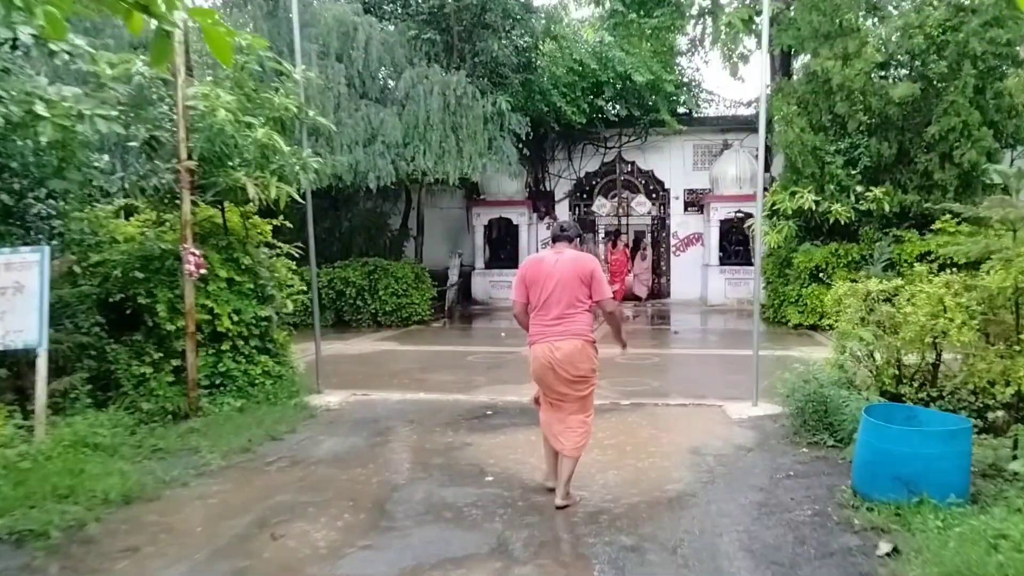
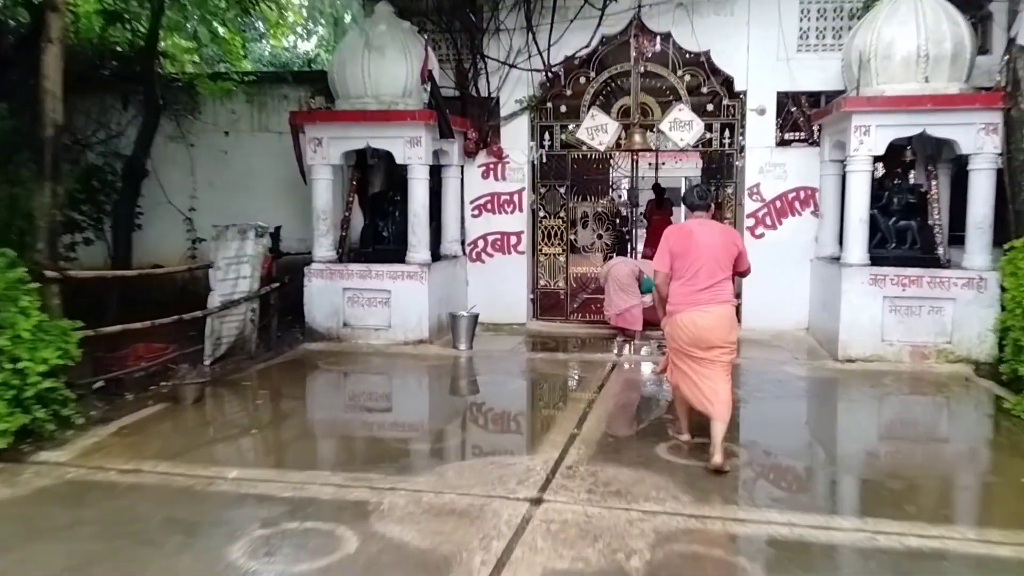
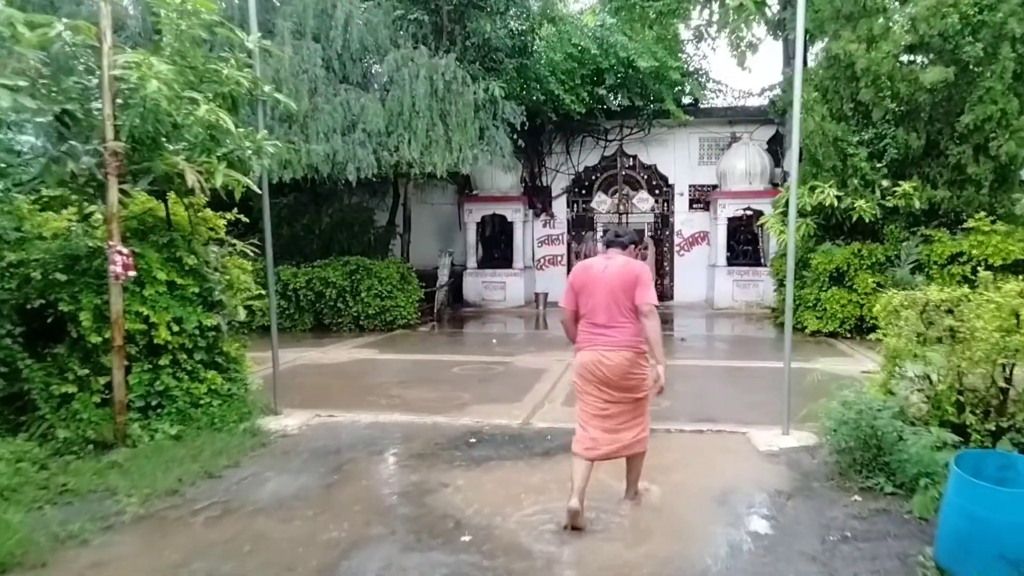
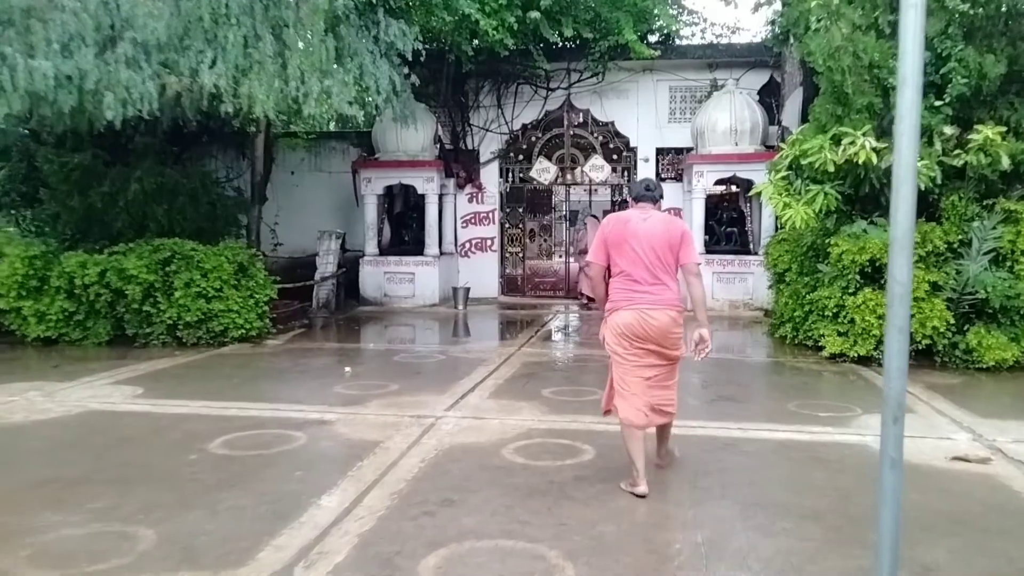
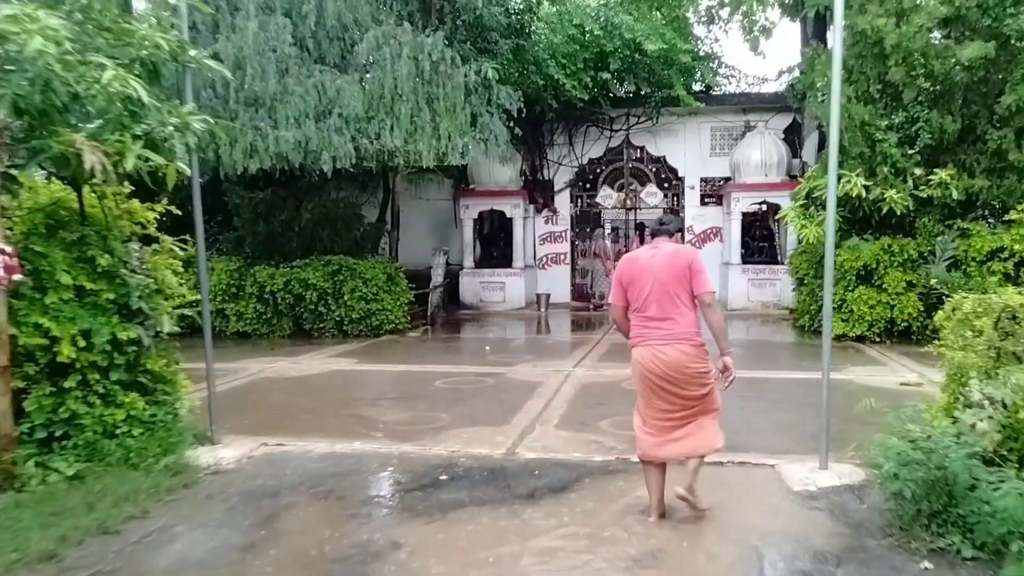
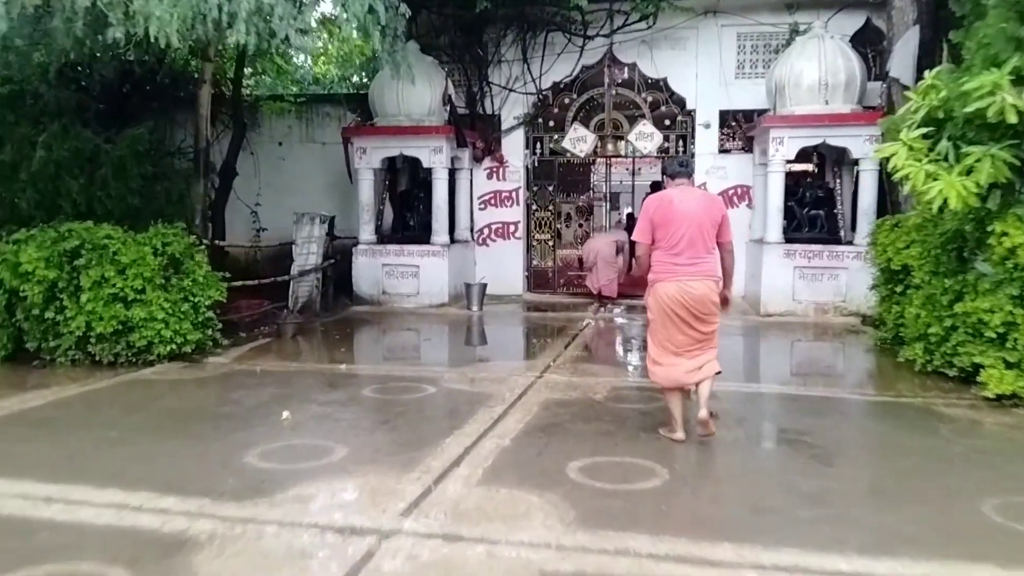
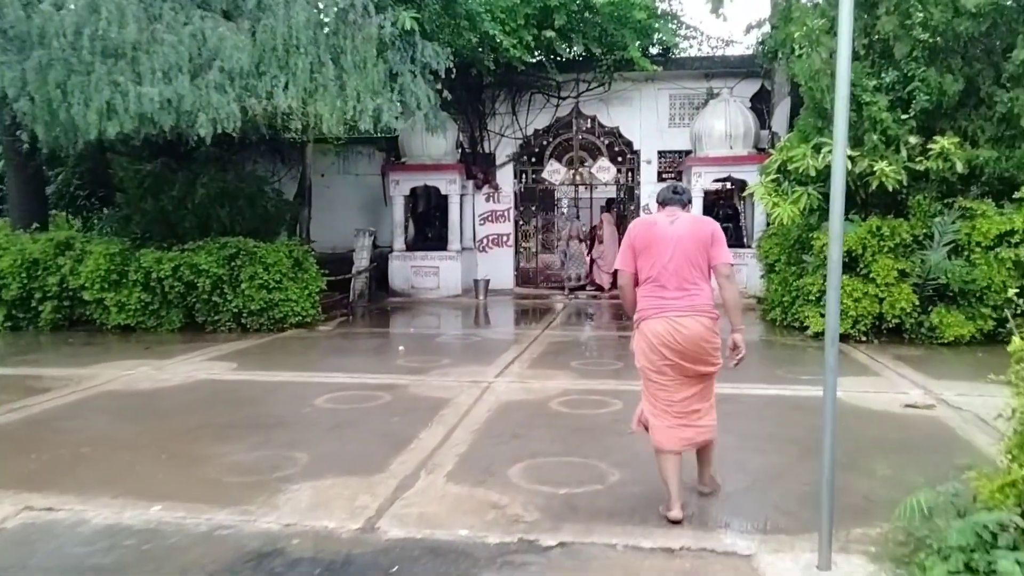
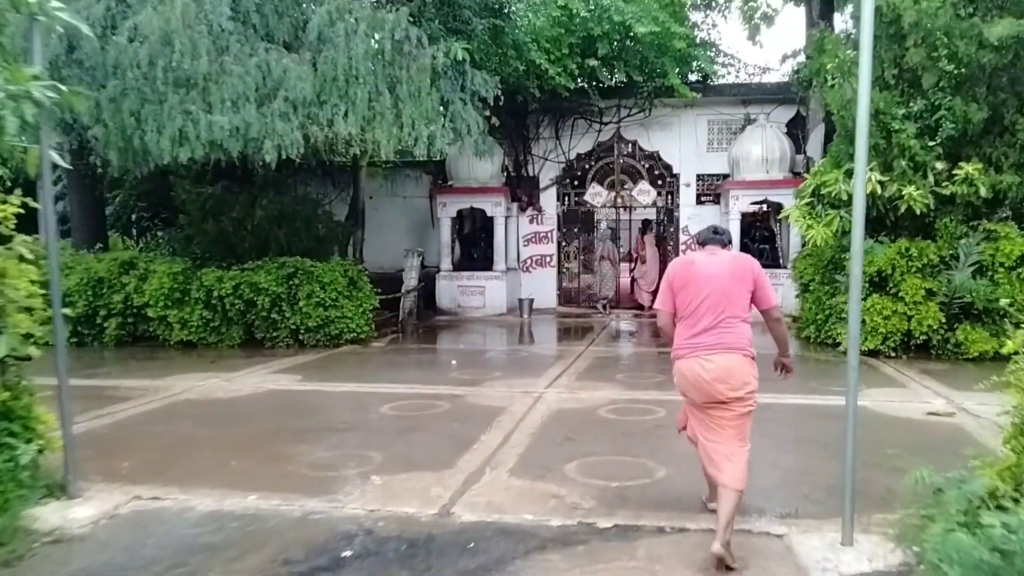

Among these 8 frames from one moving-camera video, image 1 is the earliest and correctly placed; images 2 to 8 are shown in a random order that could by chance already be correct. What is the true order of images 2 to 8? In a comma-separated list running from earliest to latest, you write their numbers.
3, 5, 8, 7, 4, 6, 2
